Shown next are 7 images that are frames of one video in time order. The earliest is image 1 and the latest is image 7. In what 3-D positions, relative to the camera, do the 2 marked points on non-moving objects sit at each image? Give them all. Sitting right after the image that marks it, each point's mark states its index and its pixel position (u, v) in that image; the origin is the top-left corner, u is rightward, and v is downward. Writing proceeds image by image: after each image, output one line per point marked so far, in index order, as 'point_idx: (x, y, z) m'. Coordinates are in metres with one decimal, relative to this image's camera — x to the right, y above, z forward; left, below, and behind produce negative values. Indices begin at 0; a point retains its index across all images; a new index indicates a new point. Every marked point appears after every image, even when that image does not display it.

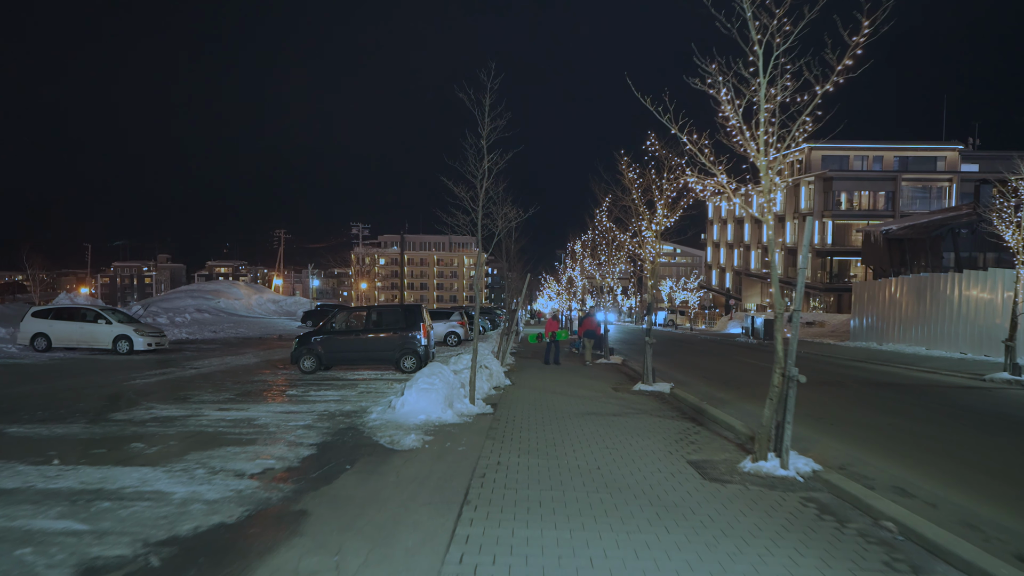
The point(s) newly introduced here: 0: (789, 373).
0: (+2.7, -0.8, +7.1) m
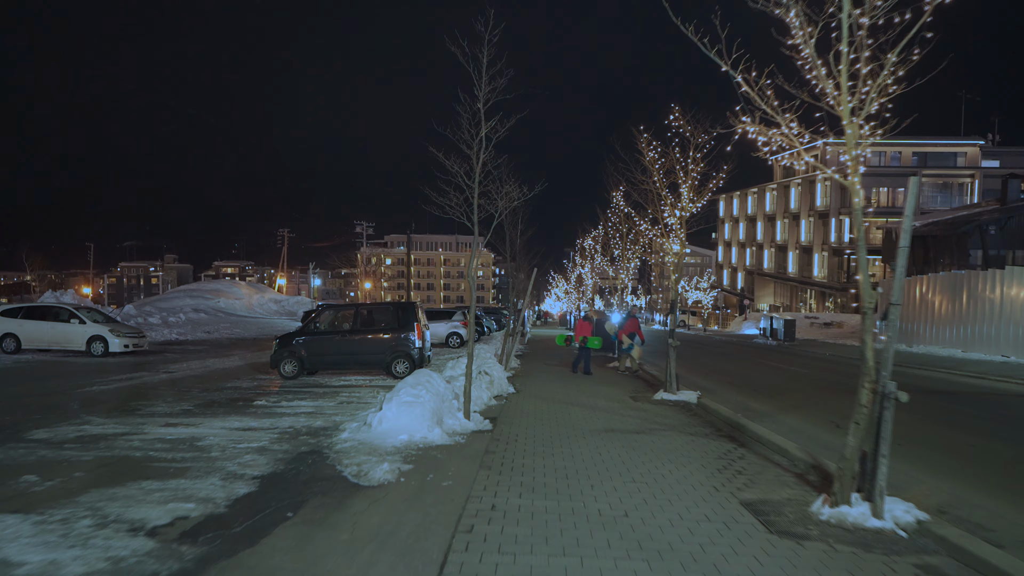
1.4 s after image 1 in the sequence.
0: (+2.7, -0.7, +5.3) m
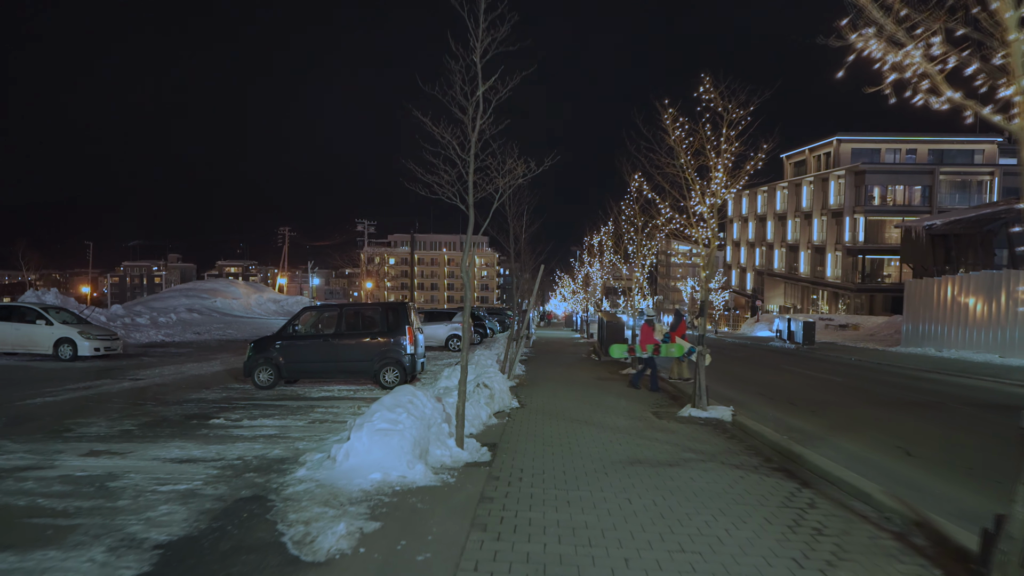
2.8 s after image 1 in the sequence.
0: (+2.7, -0.7, +3.5) m
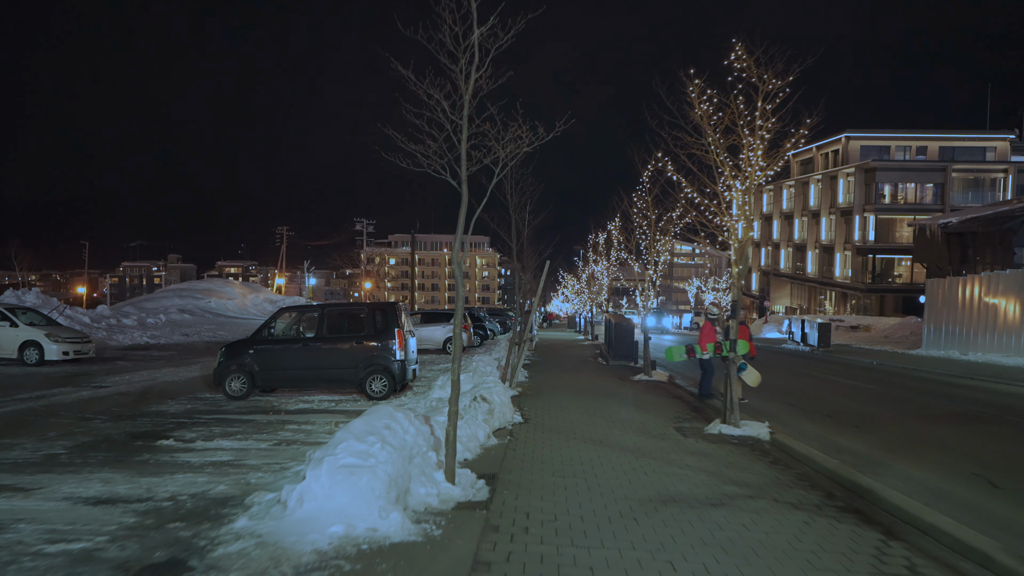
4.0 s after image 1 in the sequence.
0: (+2.7, -0.7, +2.0) m
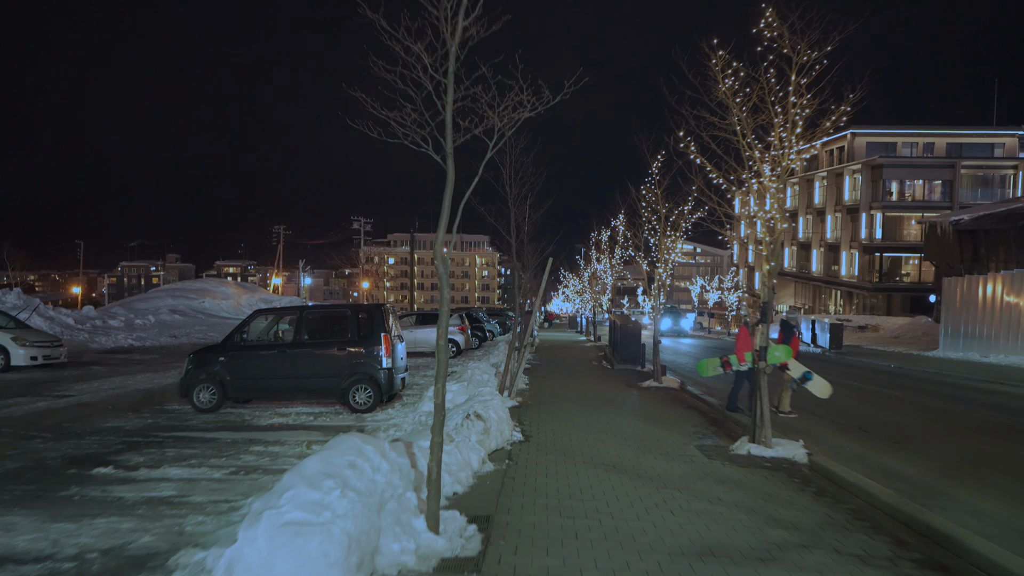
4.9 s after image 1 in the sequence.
0: (+2.7, -0.7, +0.8) m
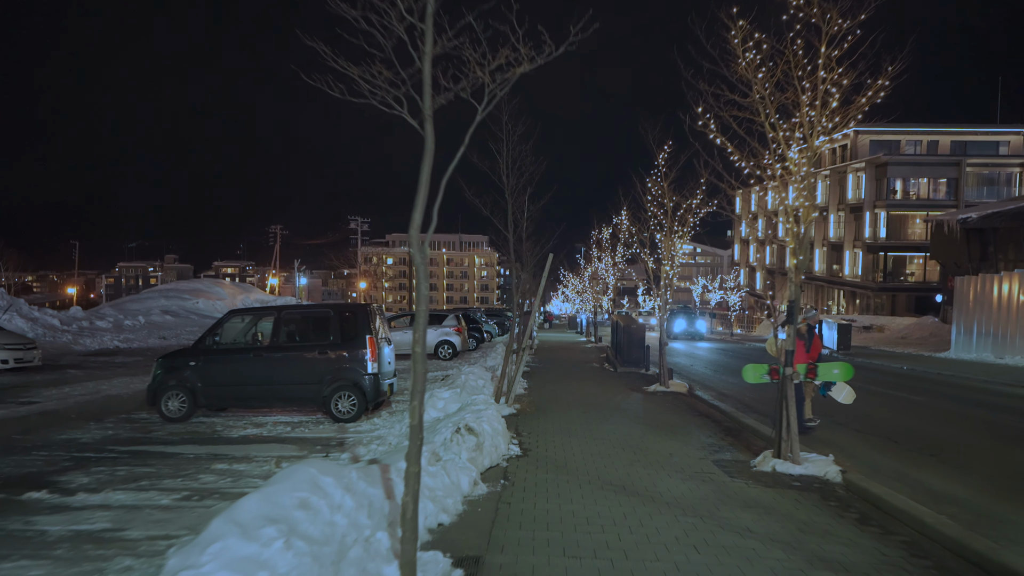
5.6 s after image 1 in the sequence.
0: (+2.7, -0.6, -0.1) m
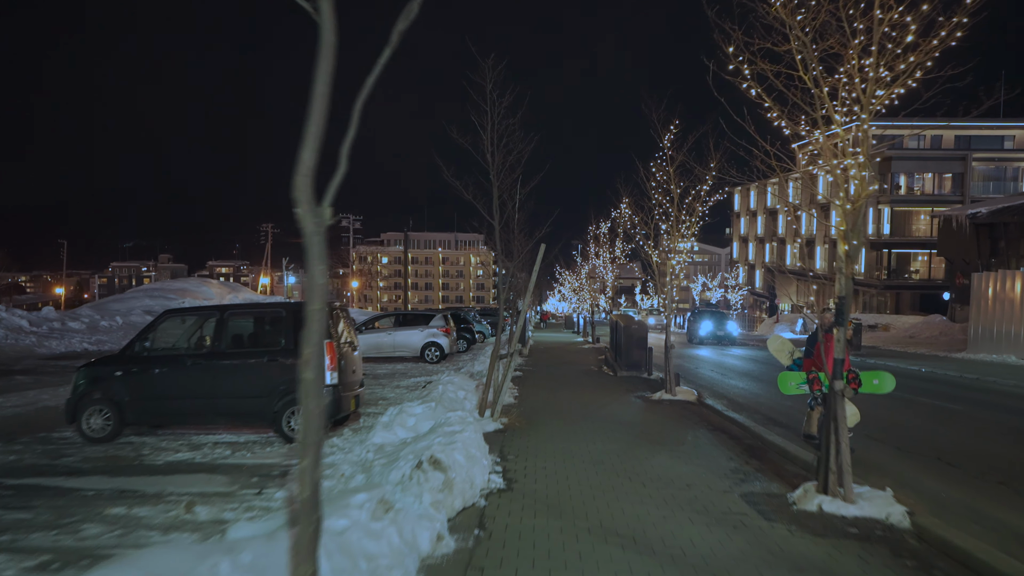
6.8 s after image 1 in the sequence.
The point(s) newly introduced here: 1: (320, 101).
0: (+2.5, -0.6, -1.6) m
1: (-0.6, +0.6, +2.5) m
